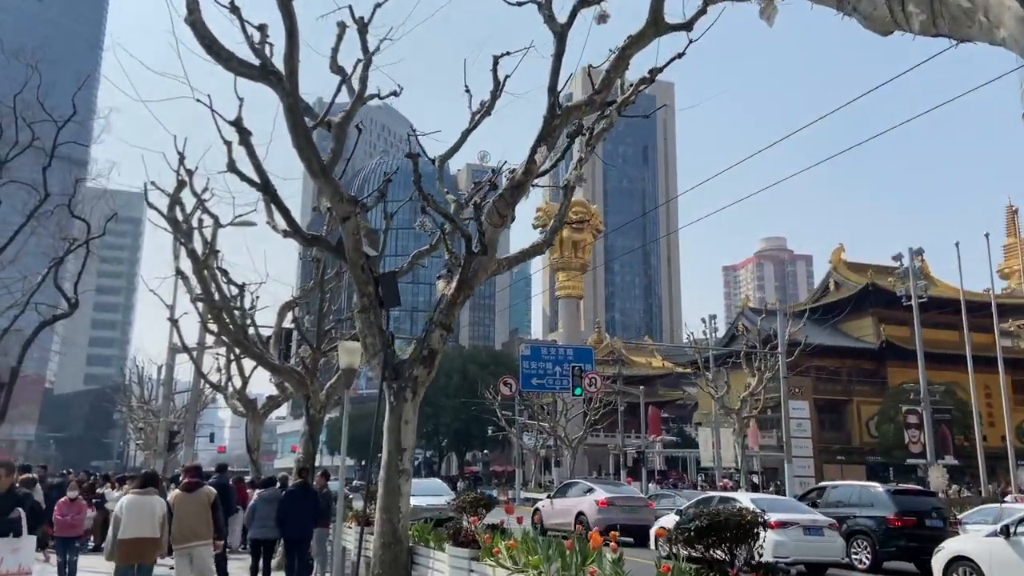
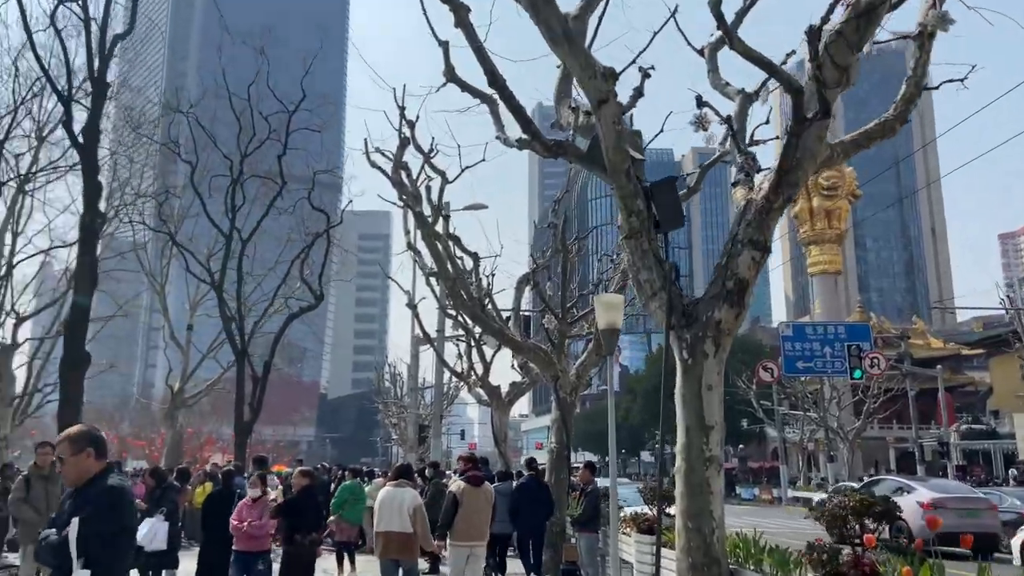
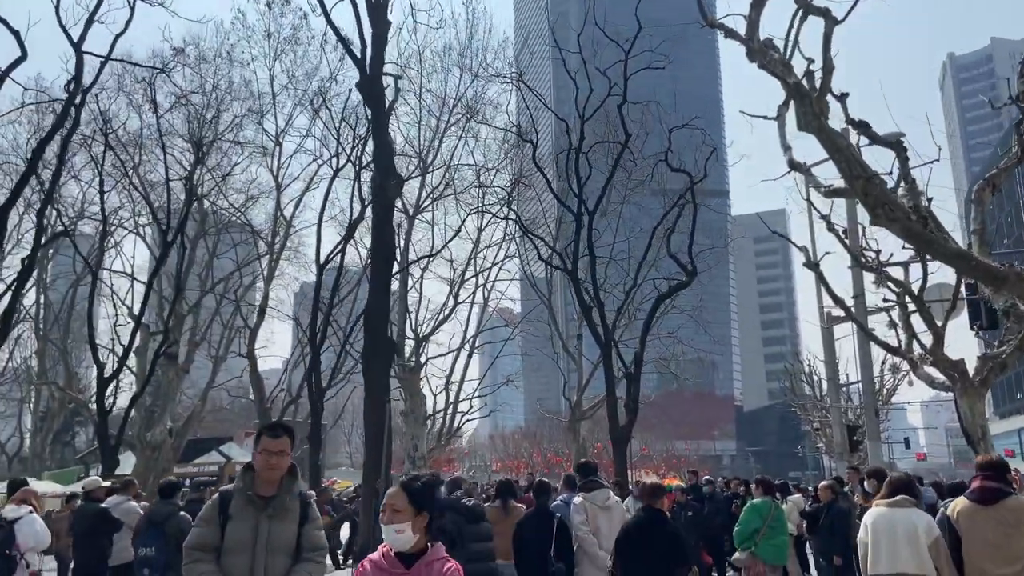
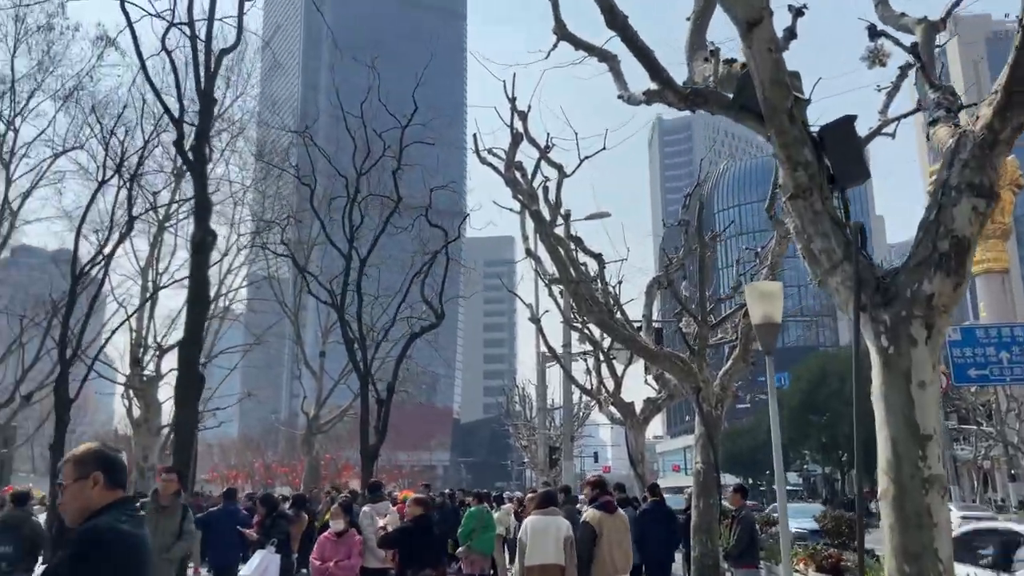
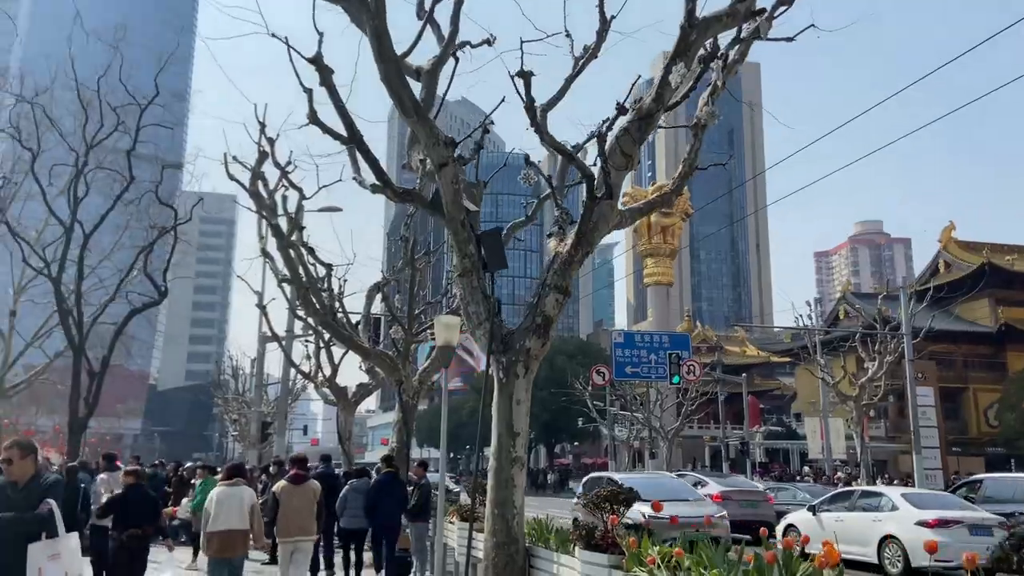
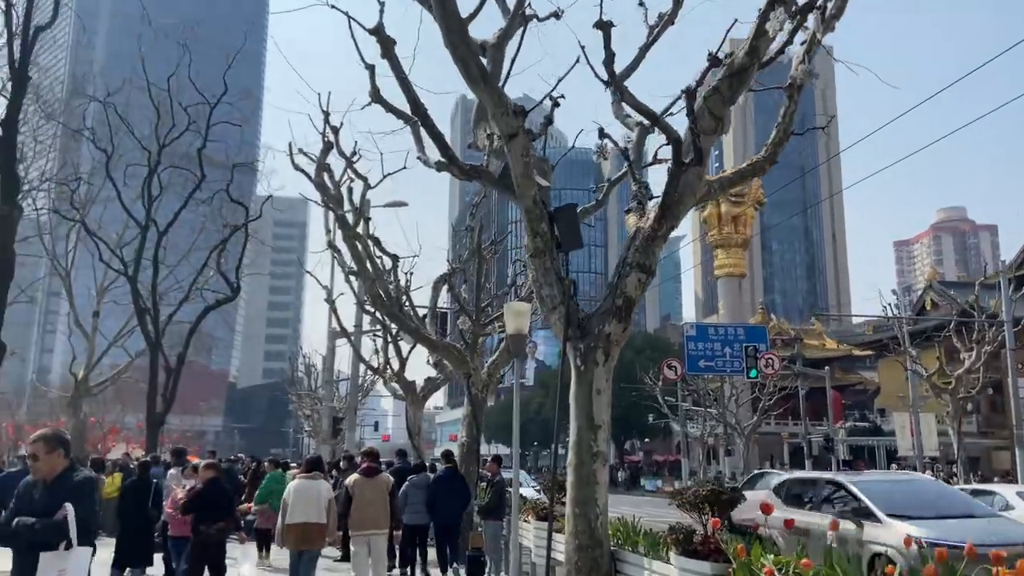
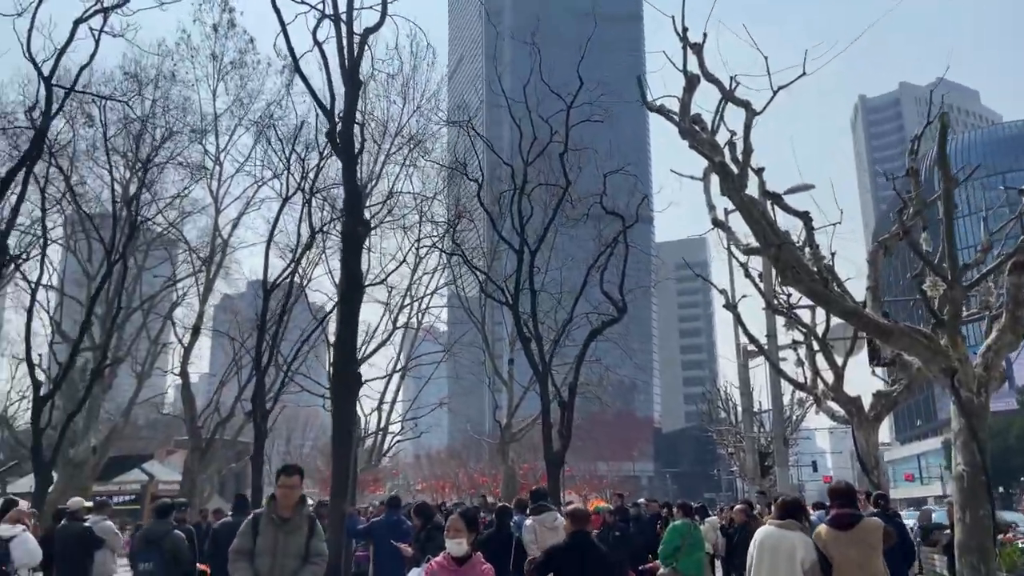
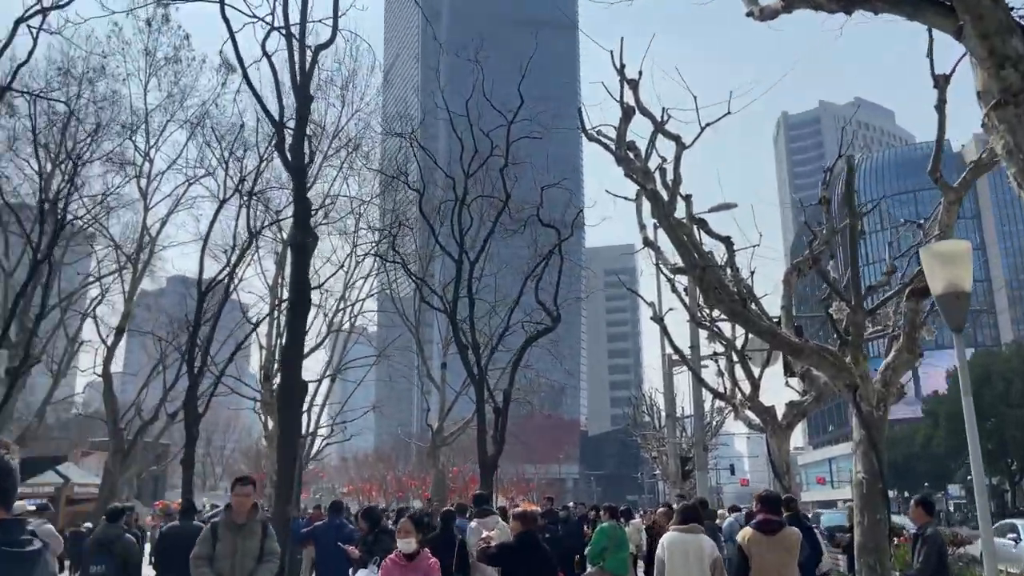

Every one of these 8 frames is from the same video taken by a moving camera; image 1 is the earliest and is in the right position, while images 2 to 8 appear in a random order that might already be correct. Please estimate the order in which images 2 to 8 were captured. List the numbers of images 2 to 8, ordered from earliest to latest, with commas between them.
5, 6, 2, 4, 8, 7, 3
